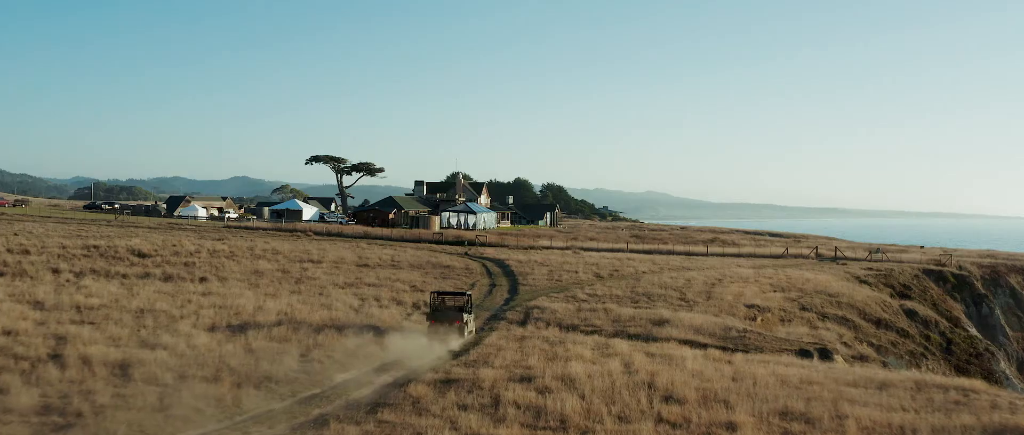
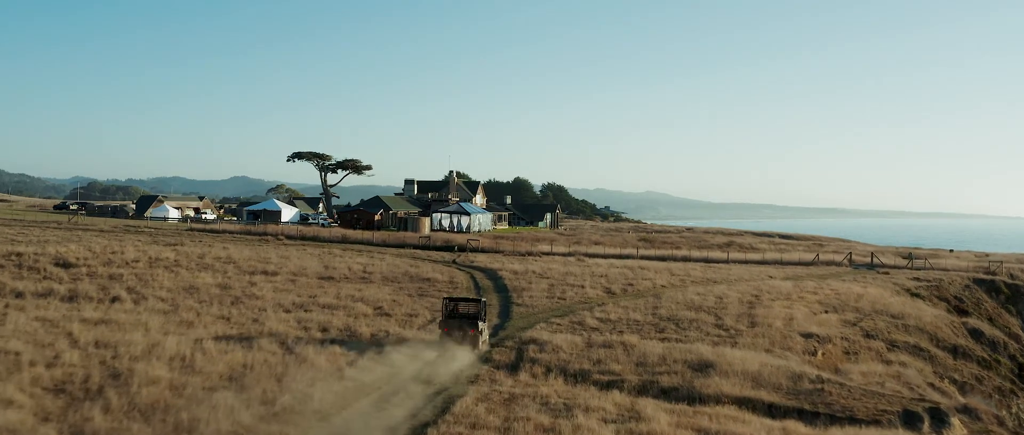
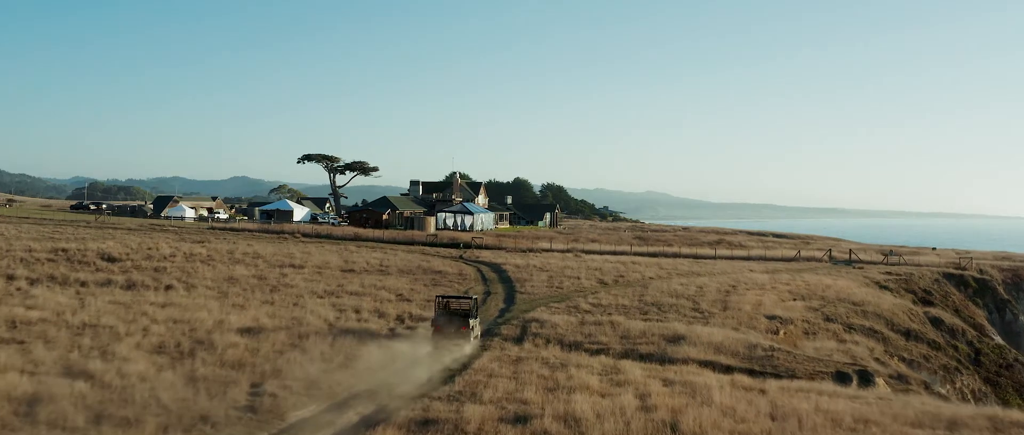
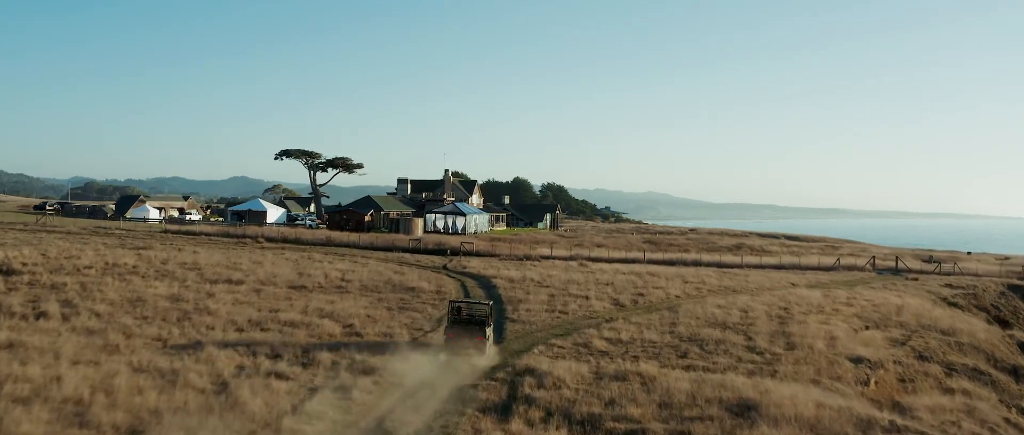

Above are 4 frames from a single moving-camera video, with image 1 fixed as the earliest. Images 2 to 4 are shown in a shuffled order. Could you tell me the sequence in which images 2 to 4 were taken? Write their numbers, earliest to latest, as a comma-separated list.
3, 2, 4
